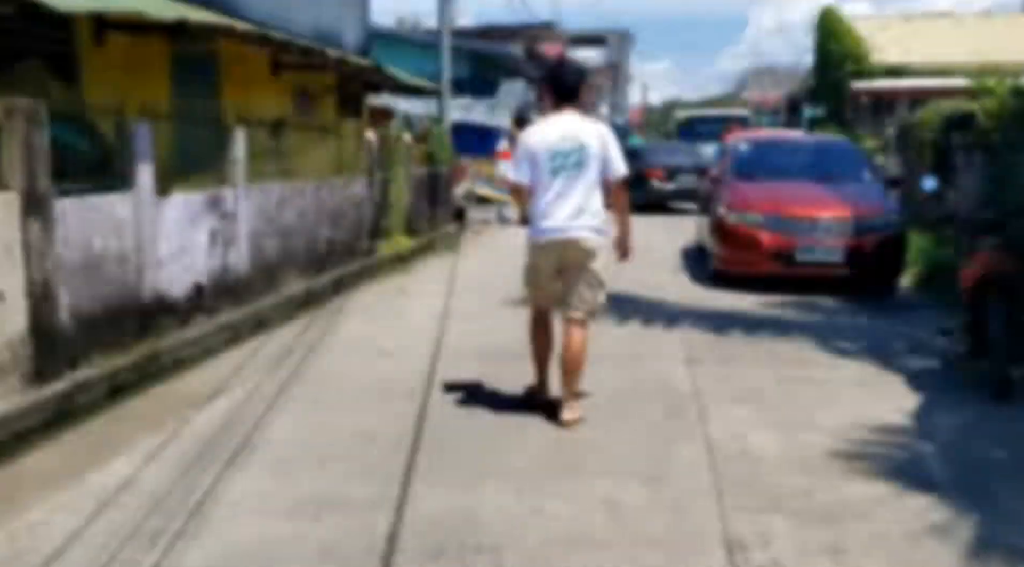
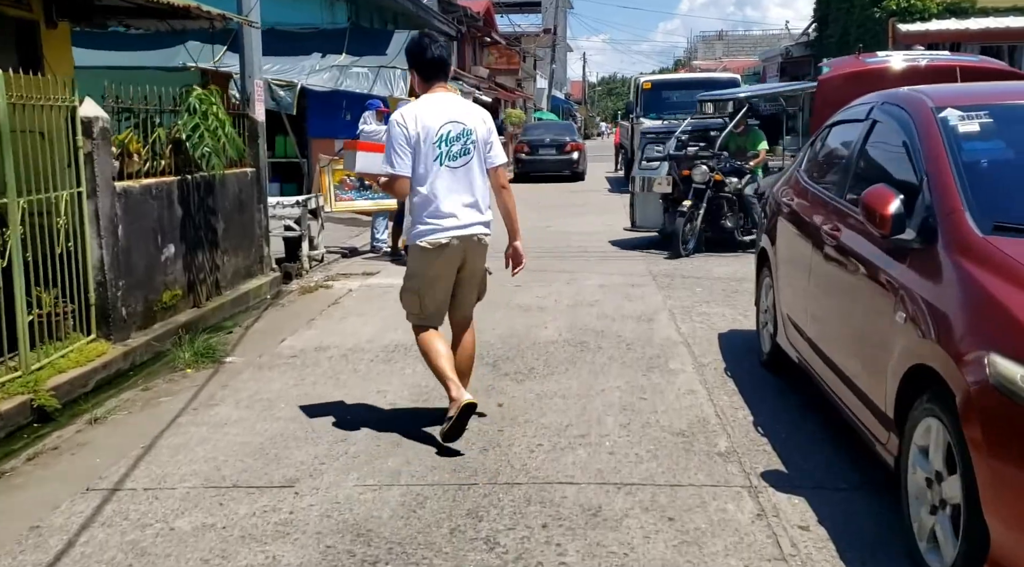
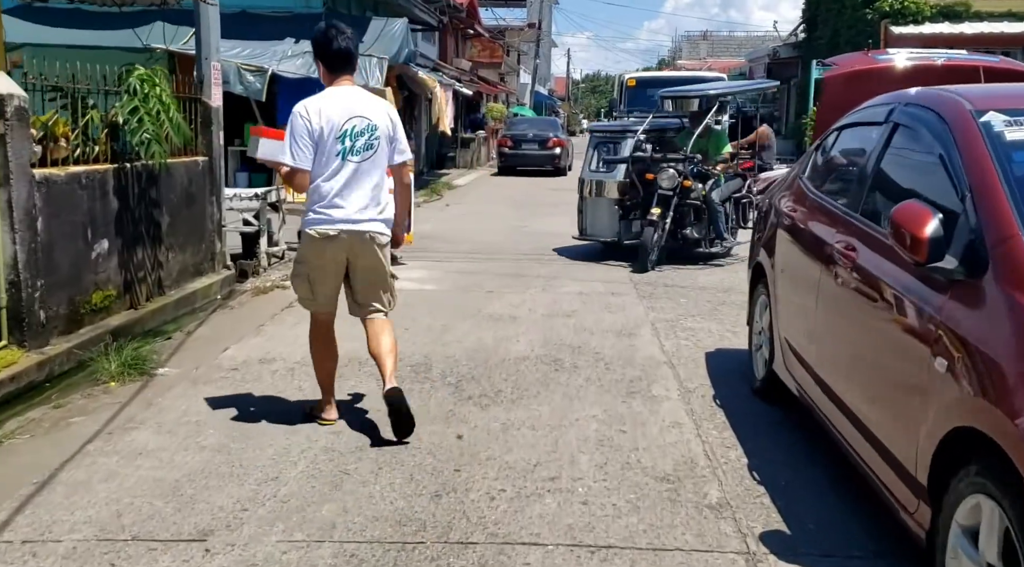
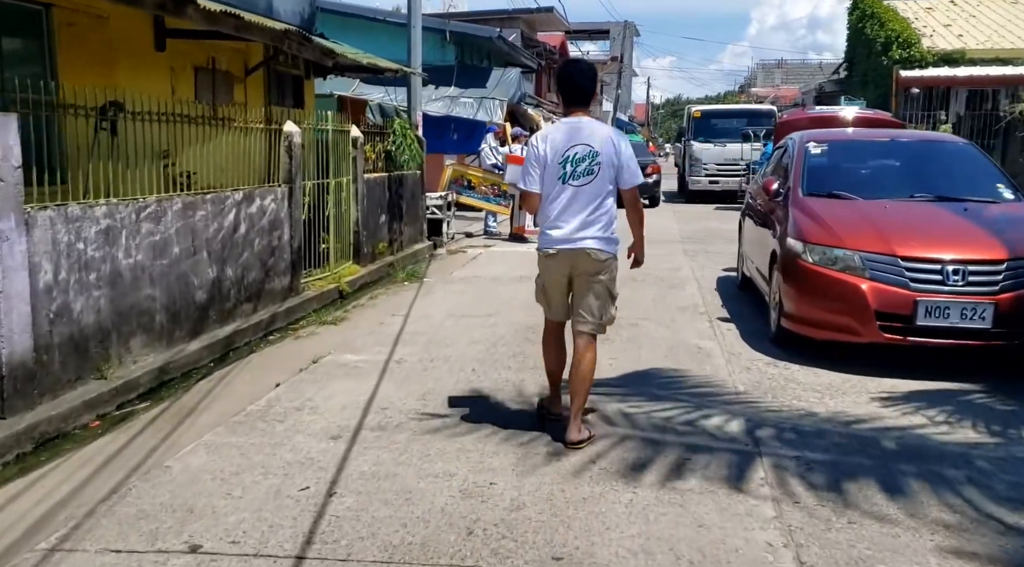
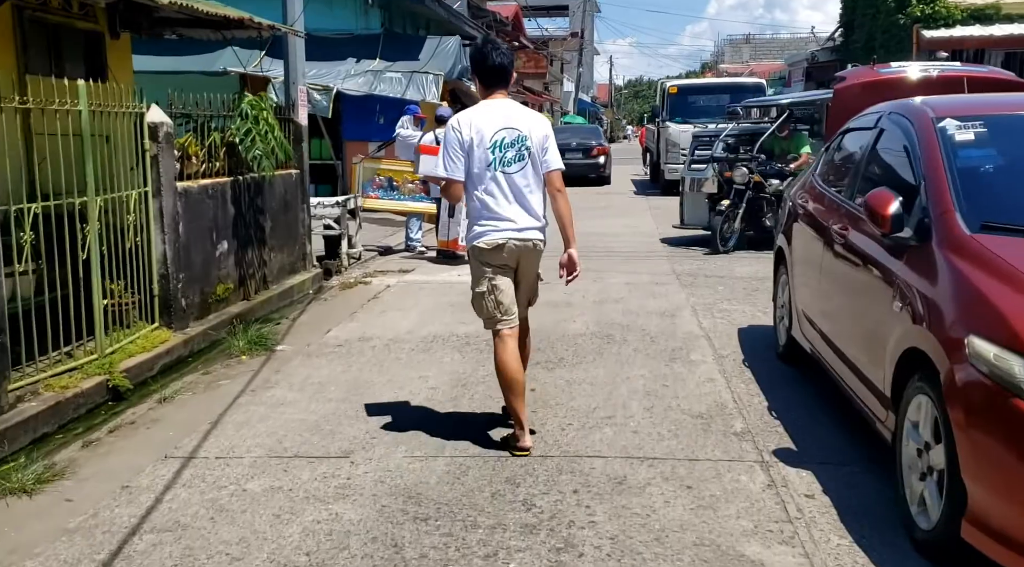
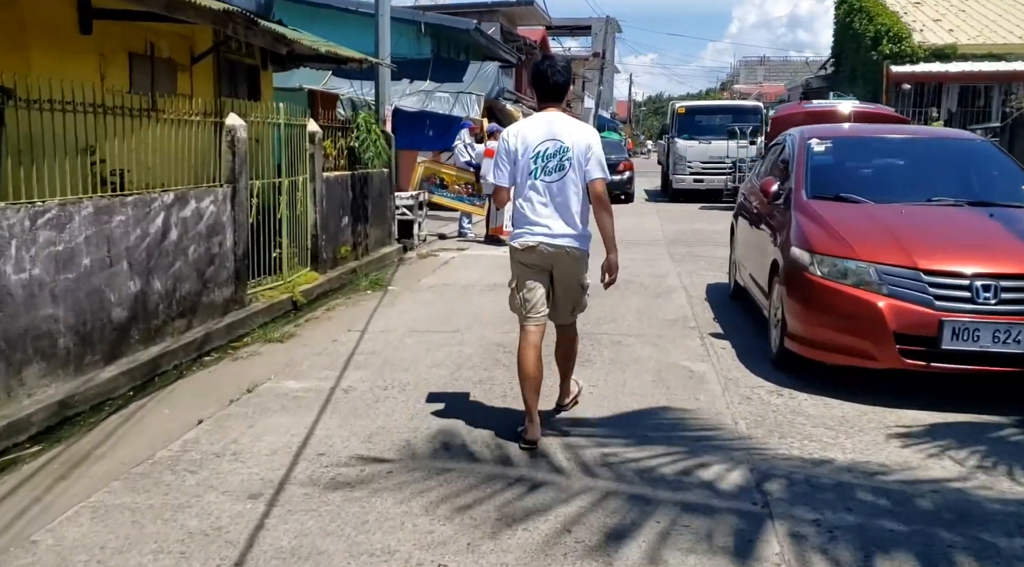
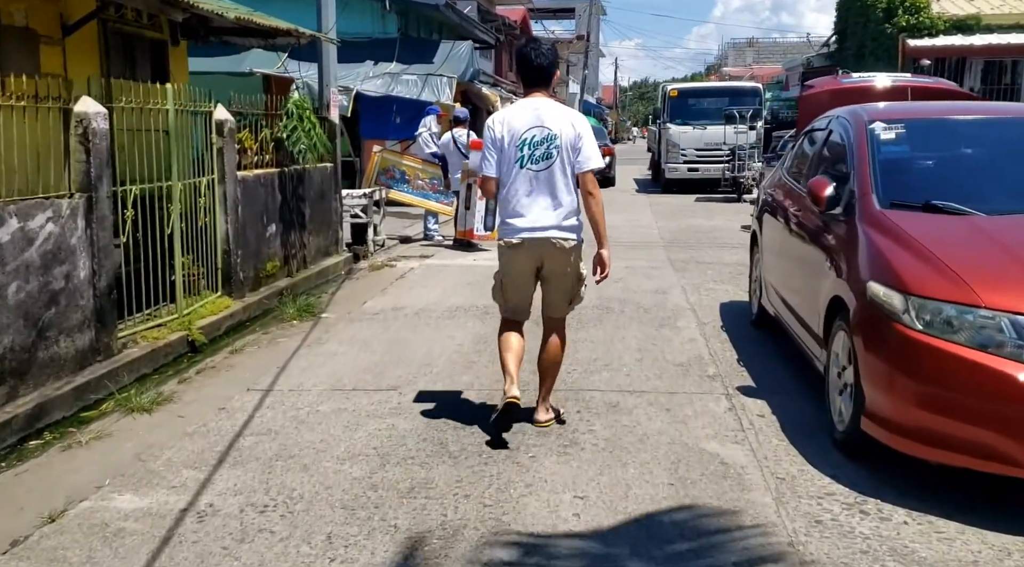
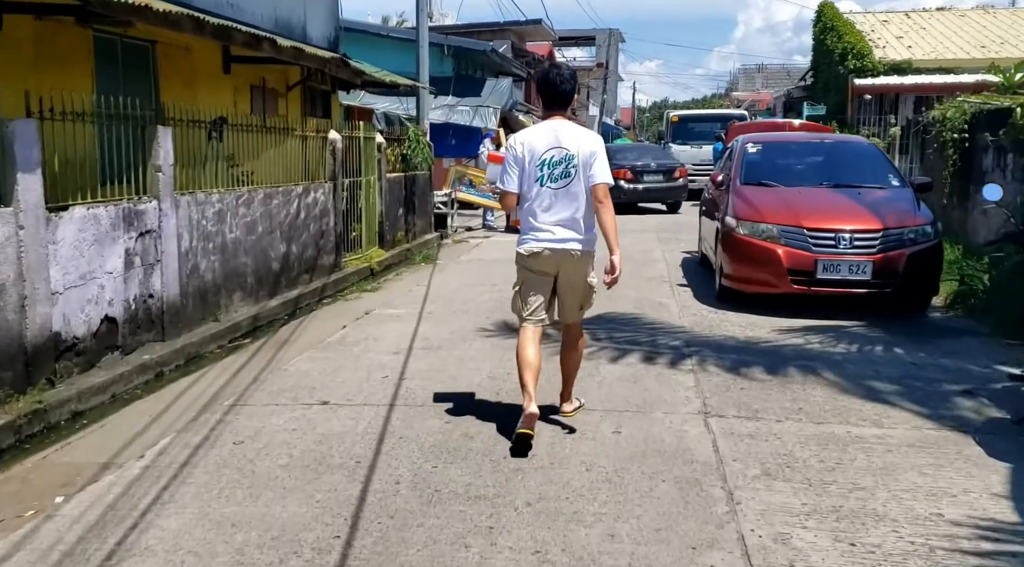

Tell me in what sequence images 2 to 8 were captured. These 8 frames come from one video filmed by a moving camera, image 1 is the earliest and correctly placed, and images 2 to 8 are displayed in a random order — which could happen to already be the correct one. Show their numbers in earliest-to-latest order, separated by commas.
8, 4, 6, 7, 5, 2, 3
